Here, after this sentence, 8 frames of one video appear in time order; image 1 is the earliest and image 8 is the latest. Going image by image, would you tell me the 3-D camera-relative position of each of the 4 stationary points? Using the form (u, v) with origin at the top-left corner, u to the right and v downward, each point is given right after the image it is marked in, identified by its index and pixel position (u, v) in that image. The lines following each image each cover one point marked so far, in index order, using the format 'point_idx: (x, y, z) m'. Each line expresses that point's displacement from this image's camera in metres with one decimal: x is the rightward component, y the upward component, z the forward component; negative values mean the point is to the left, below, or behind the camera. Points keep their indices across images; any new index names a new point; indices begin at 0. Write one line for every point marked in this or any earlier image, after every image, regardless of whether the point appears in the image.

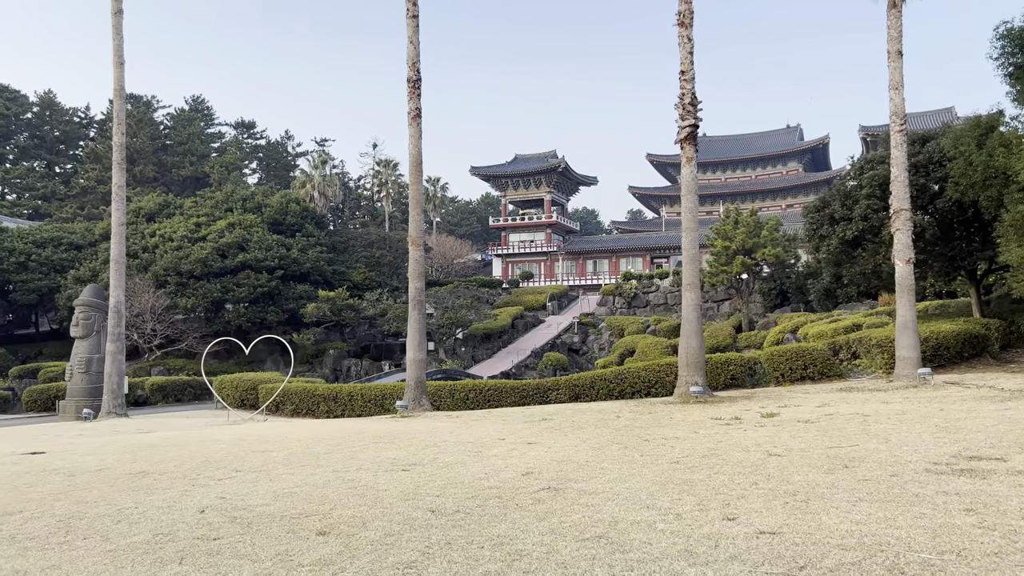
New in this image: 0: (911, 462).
0: (+3.0, -1.3, +6.2) m
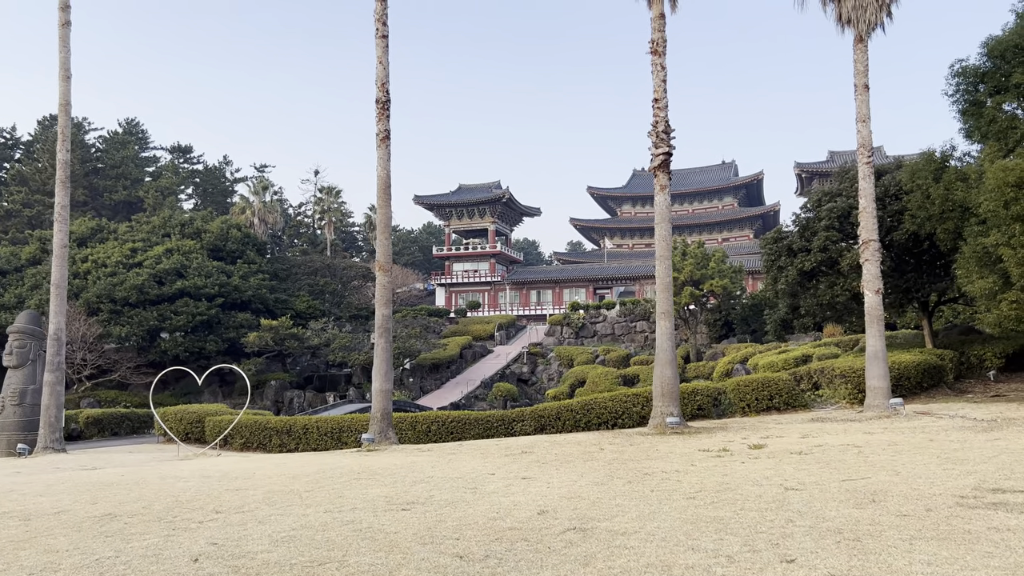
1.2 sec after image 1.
0: (+3.1, -1.5, +6.0) m
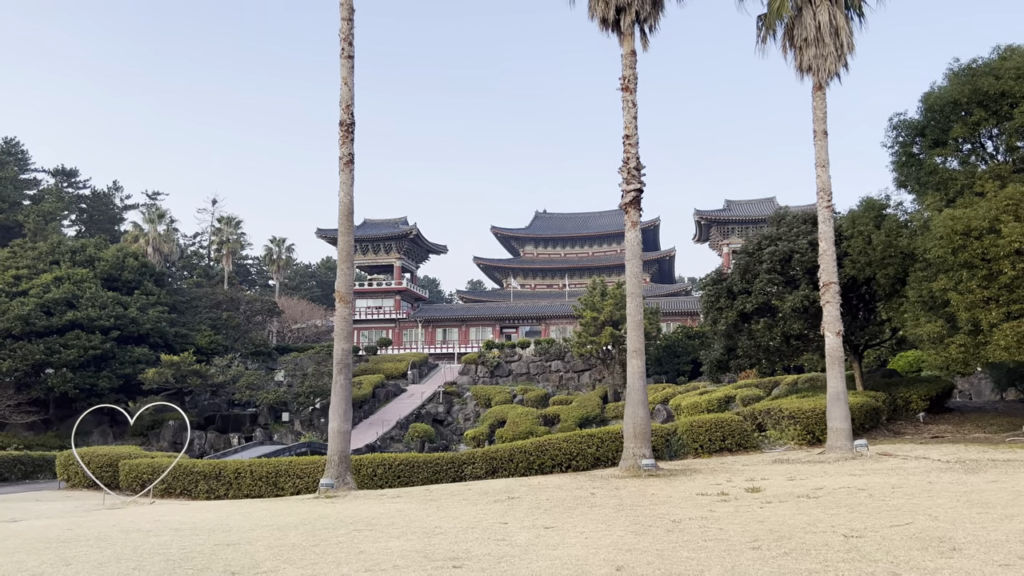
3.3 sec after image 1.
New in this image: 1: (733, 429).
0: (+3.5, -1.8, +5.9) m
1: (+4.5, -2.9, +16.6) m
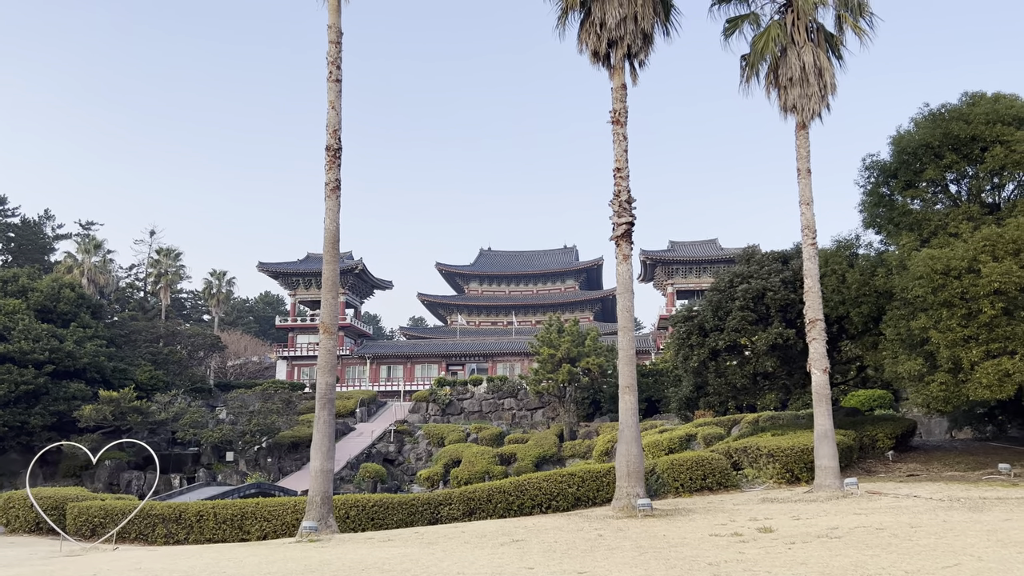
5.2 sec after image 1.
0: (+3.9, -2.1, +5.7) m
1: (+4.1, -3.6, +16.4) m
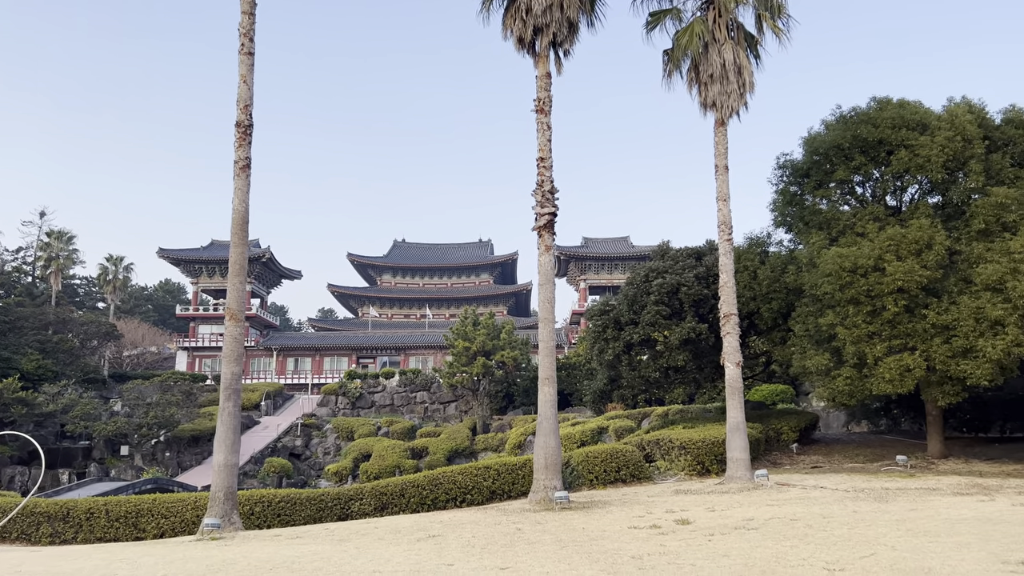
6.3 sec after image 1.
0: (+3.4, -2.0, +5.8) m
1: (+2.3, -3.5, +16.5) m
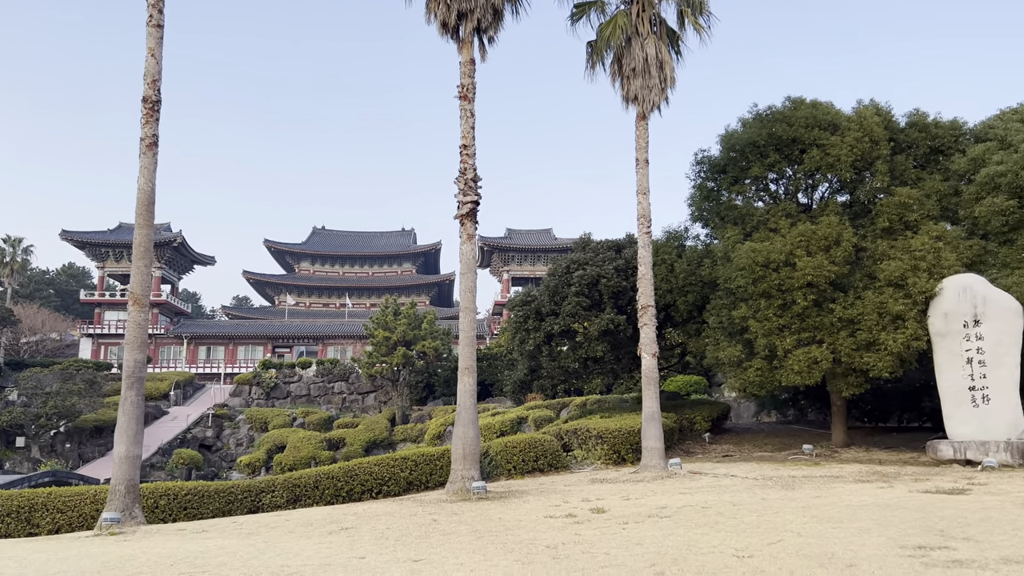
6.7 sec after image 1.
0: (+2.8, -2.0, +6.0) m
1: (+0.7, -3.3, +16.6) m
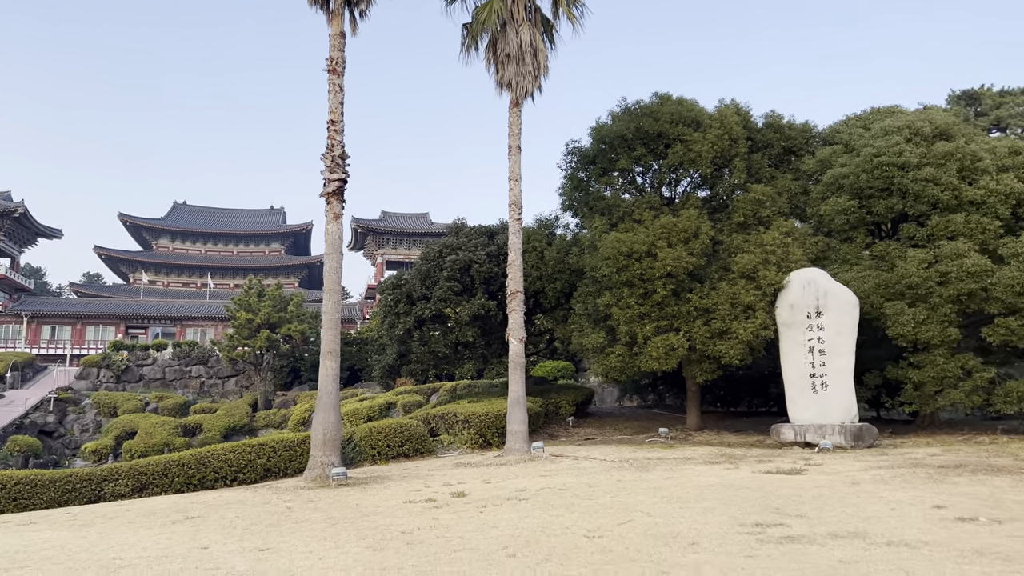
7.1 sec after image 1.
0: (+1.7, -1.9, +6.3) m
1: (-2.1, -3.0, +16.4) m
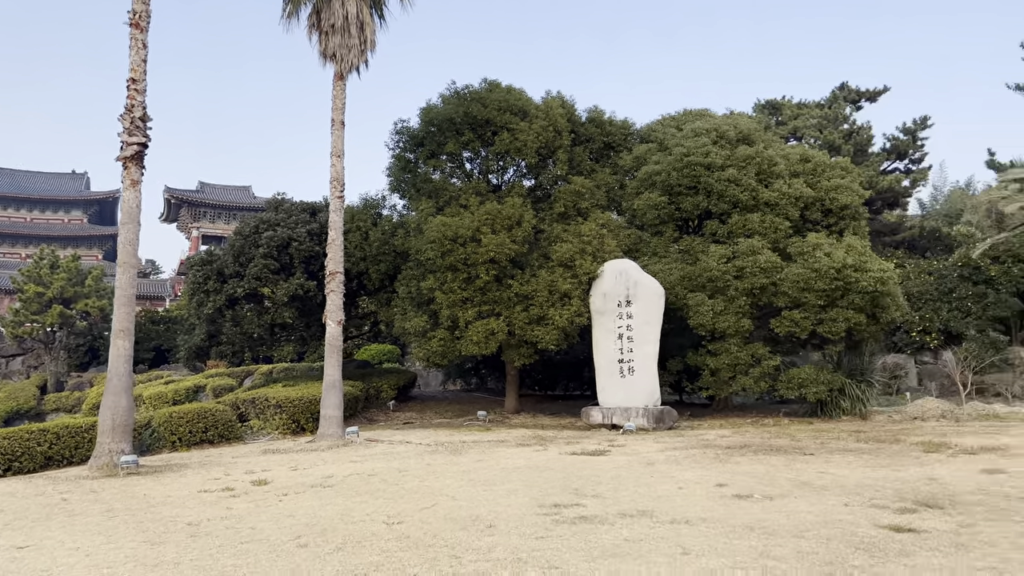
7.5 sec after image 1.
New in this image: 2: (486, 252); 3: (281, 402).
0: (+0.1, -1.8, +6.4) m
1: (-5.7, -2.5, +15.6) m
2: (-0.5, +0.7, +15.3) m
3: (-4.7, -2.3, +16.4) m
